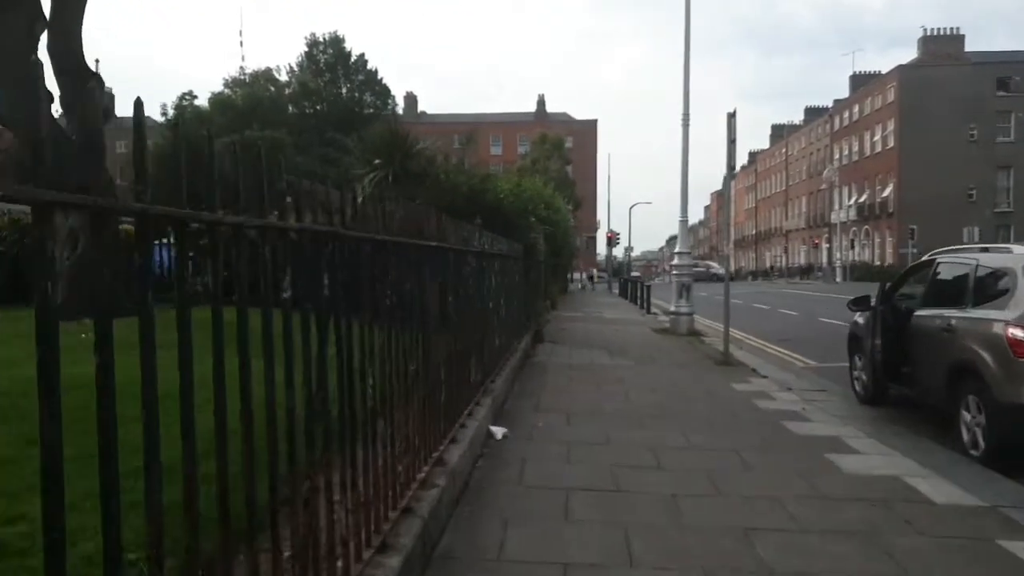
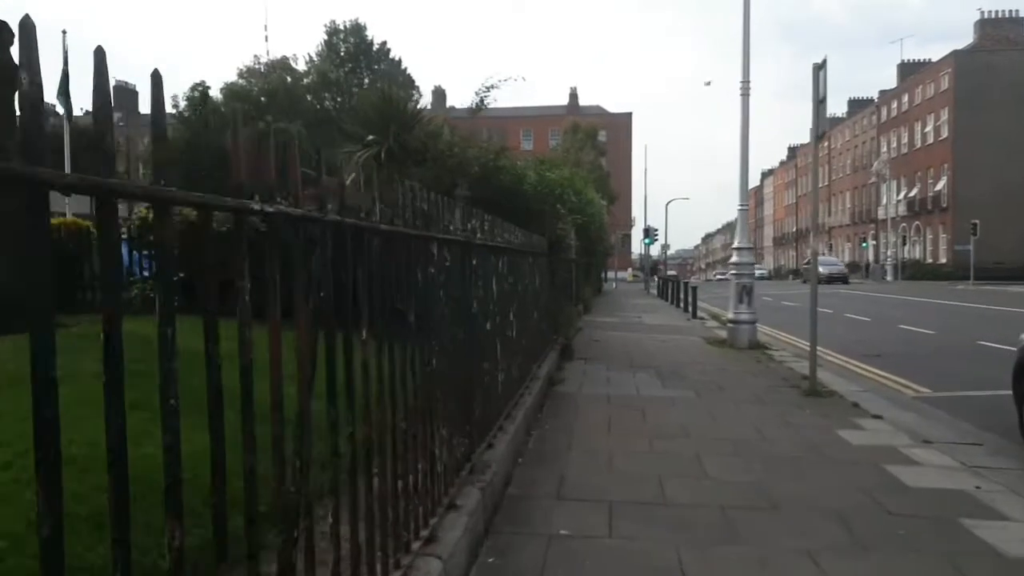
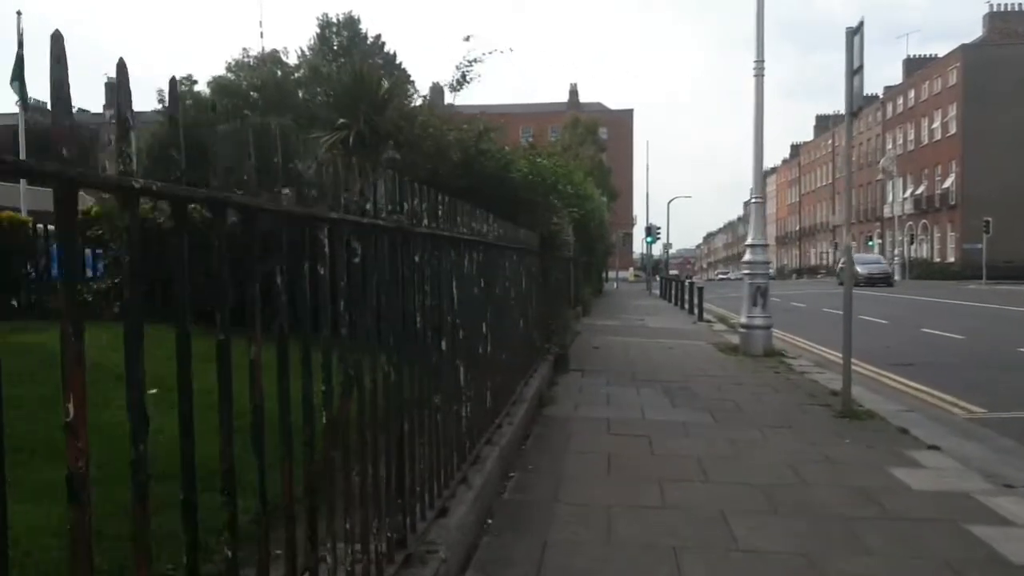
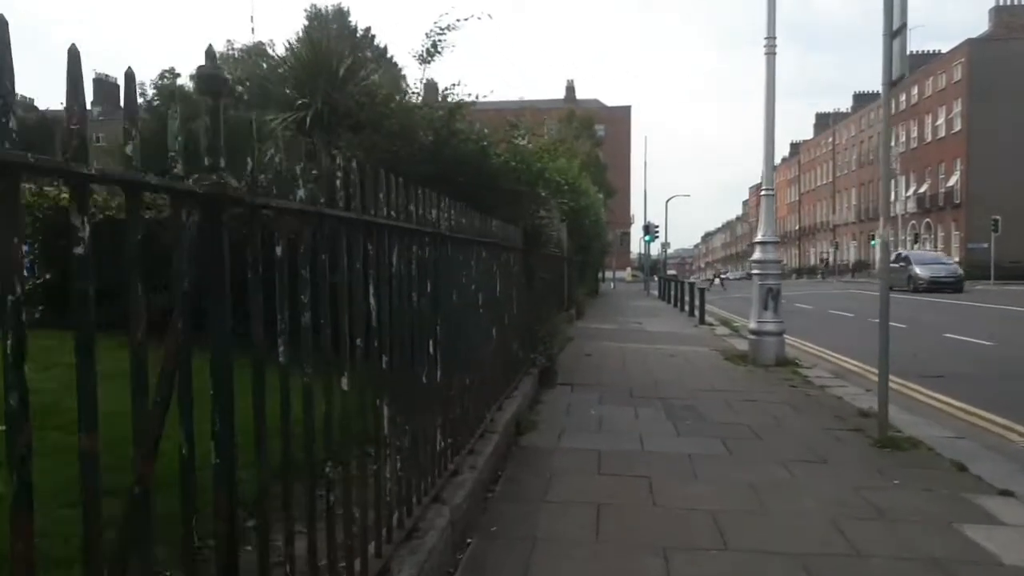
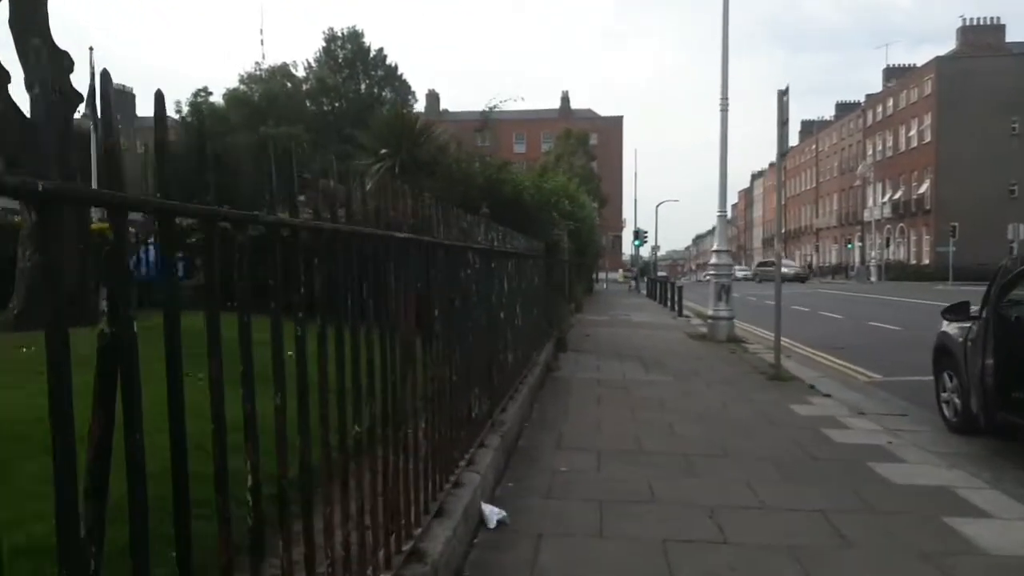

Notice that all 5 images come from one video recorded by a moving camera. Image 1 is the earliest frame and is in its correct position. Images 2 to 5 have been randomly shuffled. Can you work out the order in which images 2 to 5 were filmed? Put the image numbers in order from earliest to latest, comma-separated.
5, 2, 3, 4
